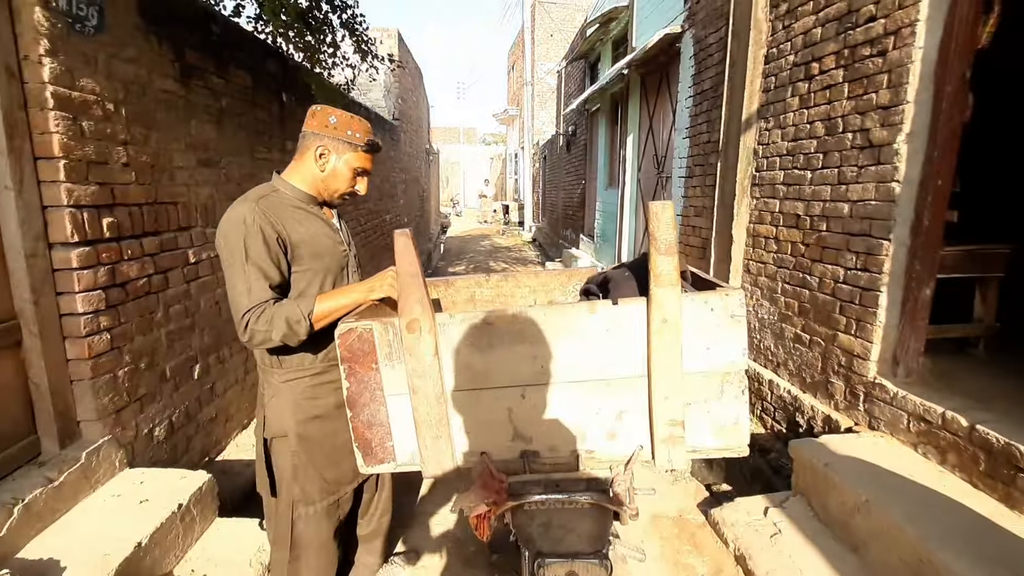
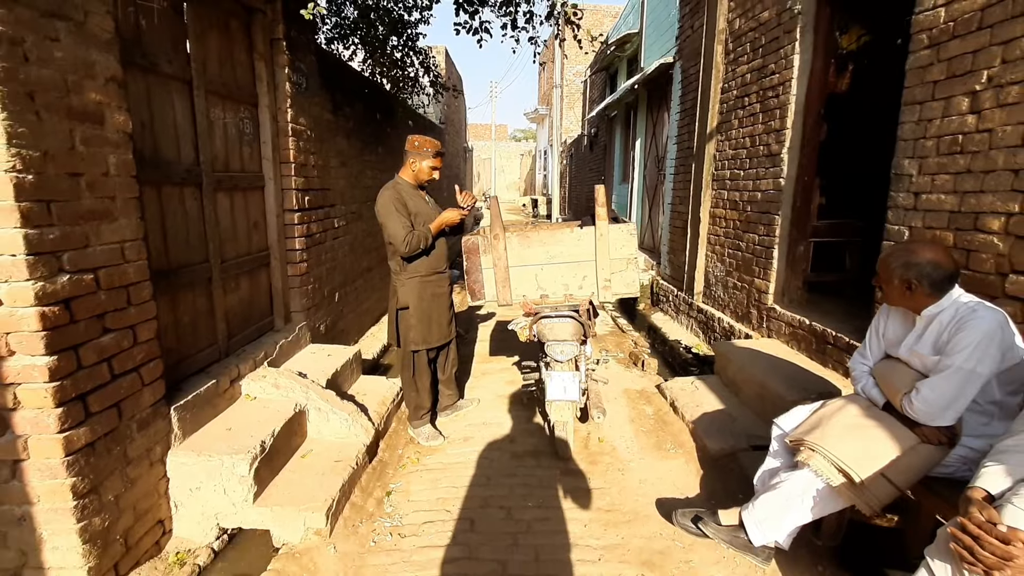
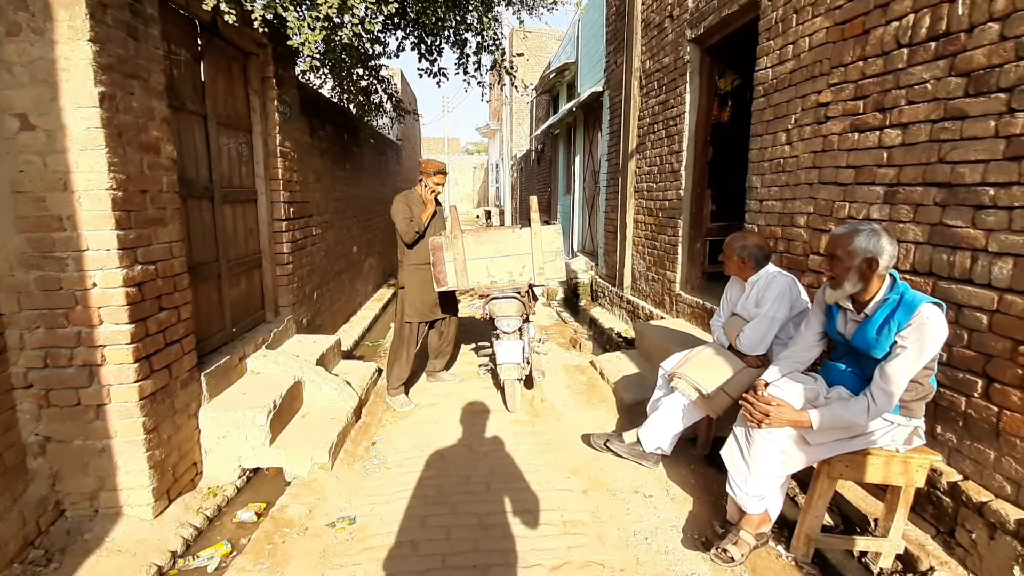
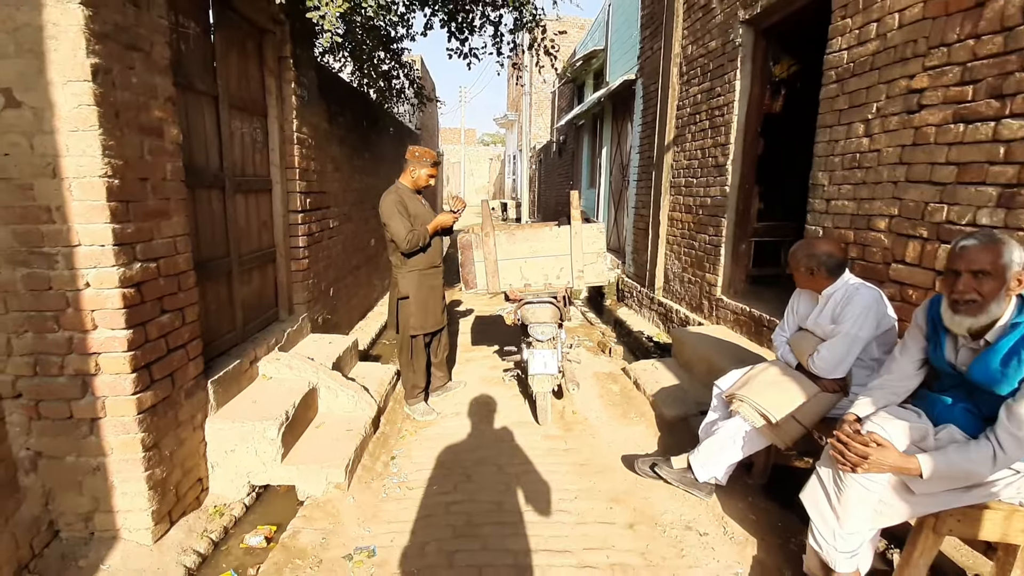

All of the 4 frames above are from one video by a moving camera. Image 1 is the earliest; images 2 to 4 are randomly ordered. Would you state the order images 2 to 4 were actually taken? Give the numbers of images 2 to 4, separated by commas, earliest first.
2, 4, 3
